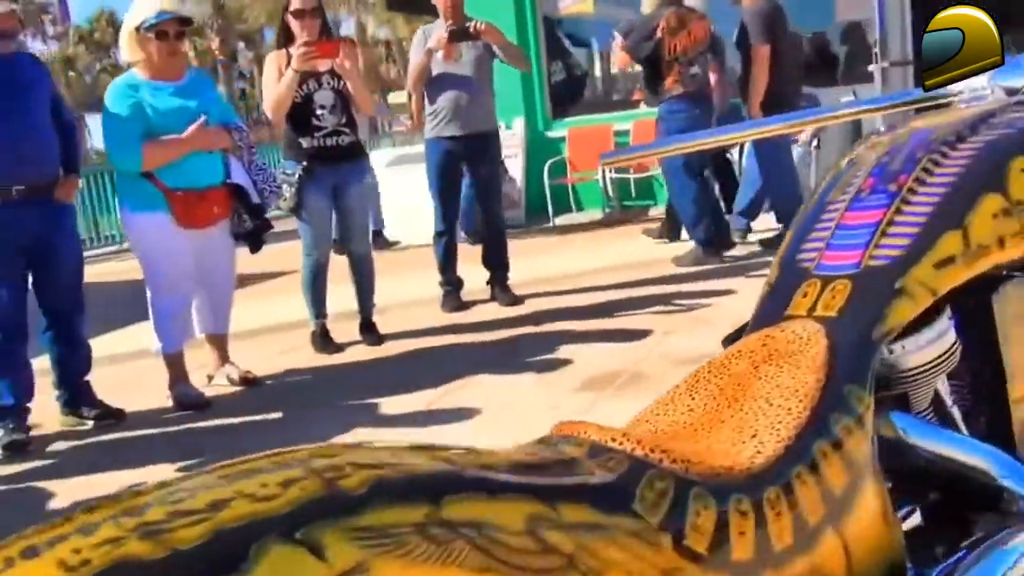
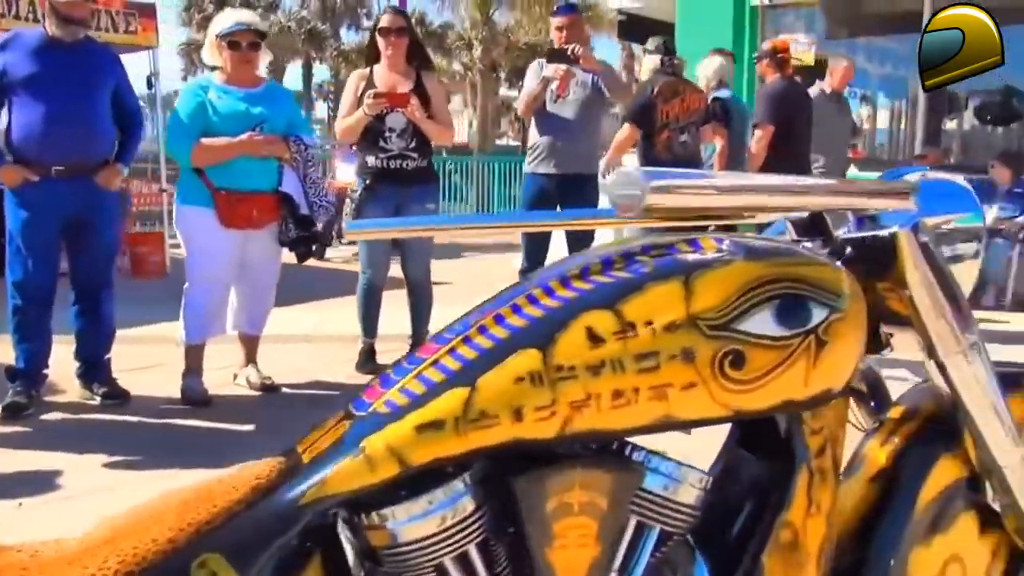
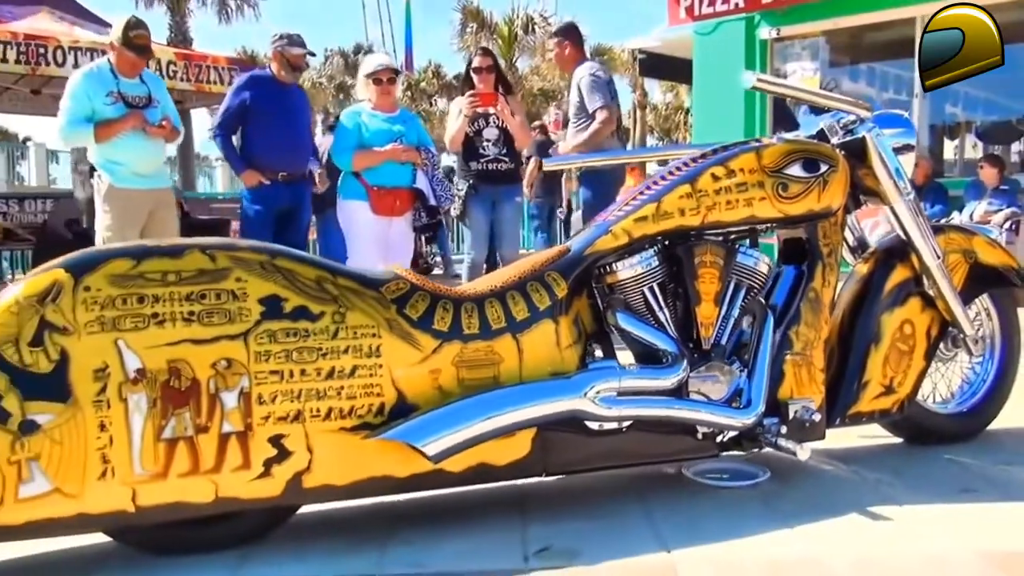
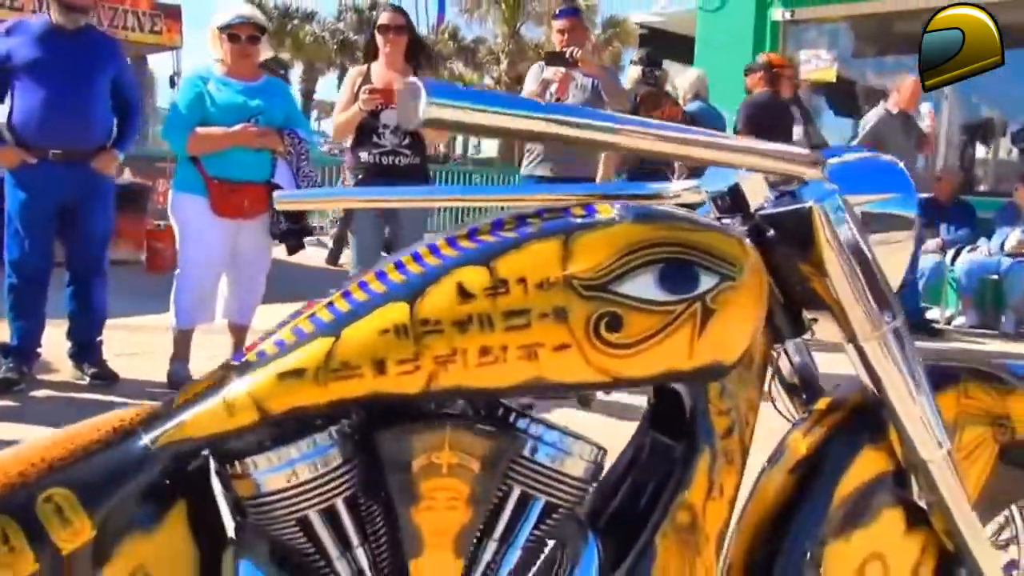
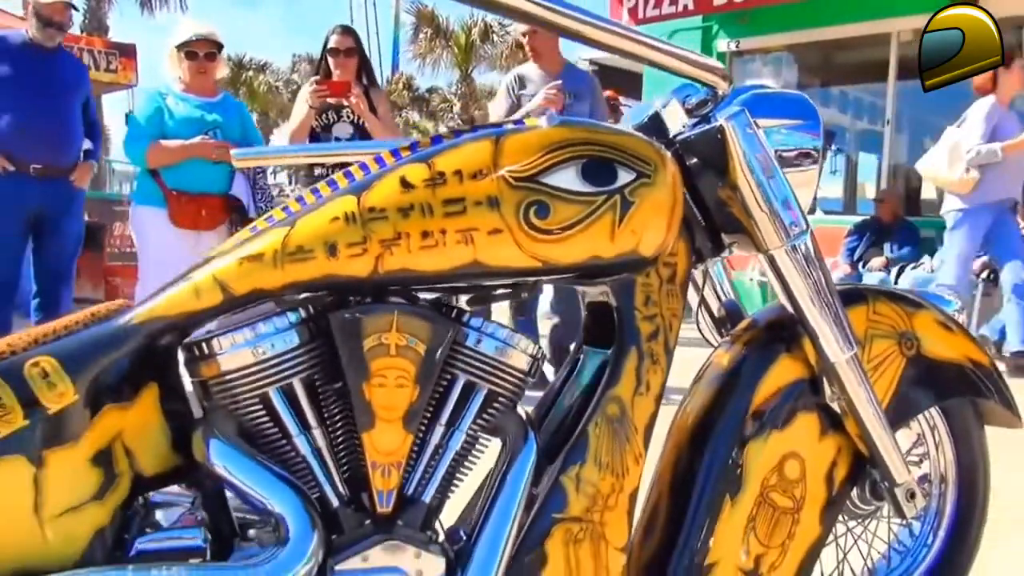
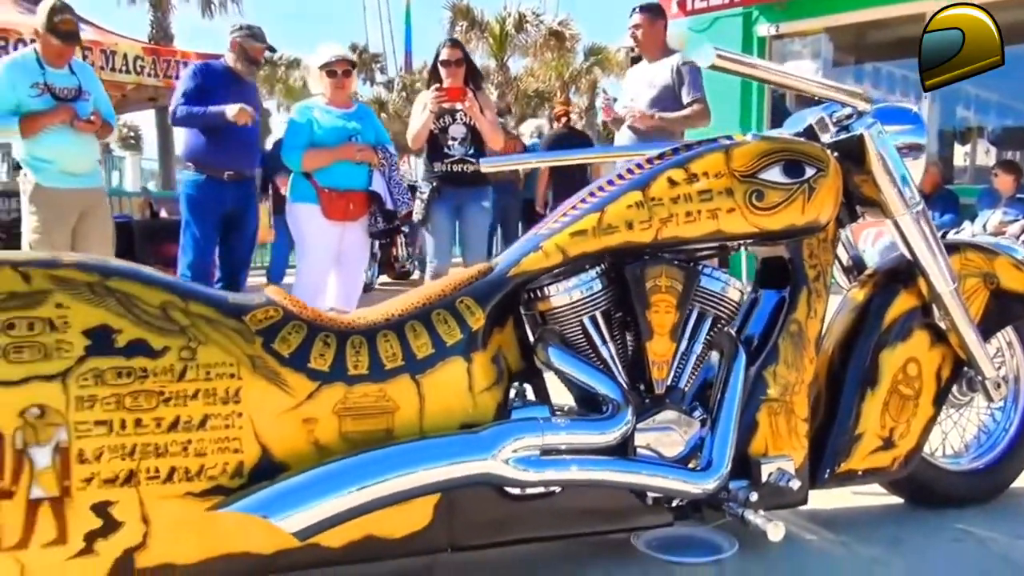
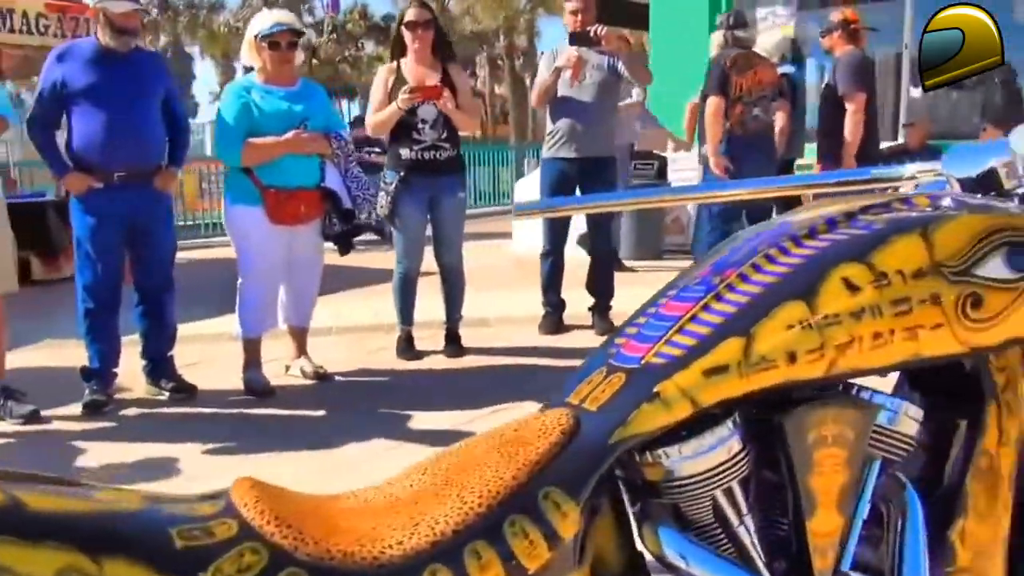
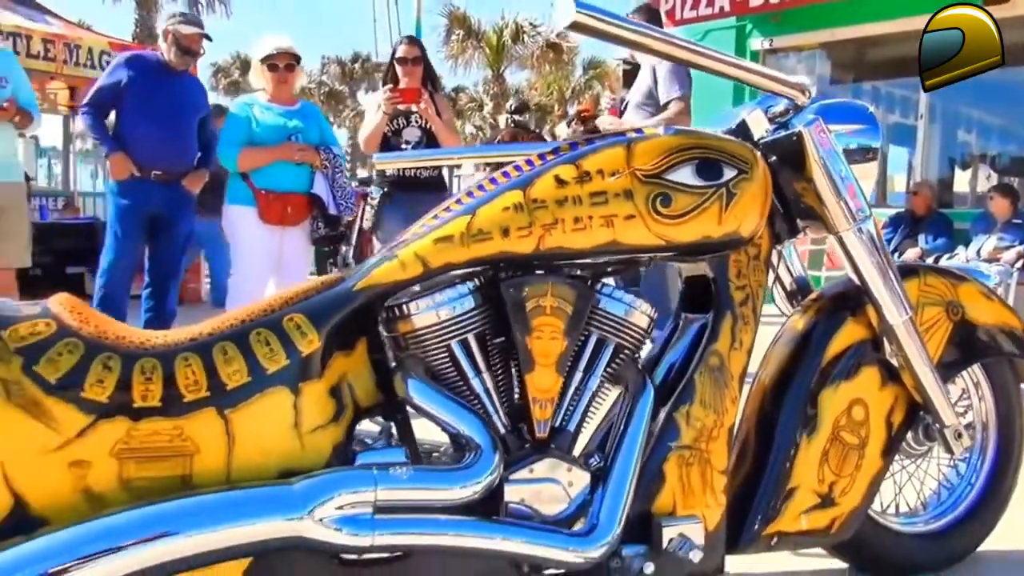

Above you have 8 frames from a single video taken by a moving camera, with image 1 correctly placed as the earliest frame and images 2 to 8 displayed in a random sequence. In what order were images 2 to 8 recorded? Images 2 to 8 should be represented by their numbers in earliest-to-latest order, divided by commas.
7, 2, 4, 5, 8, 6, 3
